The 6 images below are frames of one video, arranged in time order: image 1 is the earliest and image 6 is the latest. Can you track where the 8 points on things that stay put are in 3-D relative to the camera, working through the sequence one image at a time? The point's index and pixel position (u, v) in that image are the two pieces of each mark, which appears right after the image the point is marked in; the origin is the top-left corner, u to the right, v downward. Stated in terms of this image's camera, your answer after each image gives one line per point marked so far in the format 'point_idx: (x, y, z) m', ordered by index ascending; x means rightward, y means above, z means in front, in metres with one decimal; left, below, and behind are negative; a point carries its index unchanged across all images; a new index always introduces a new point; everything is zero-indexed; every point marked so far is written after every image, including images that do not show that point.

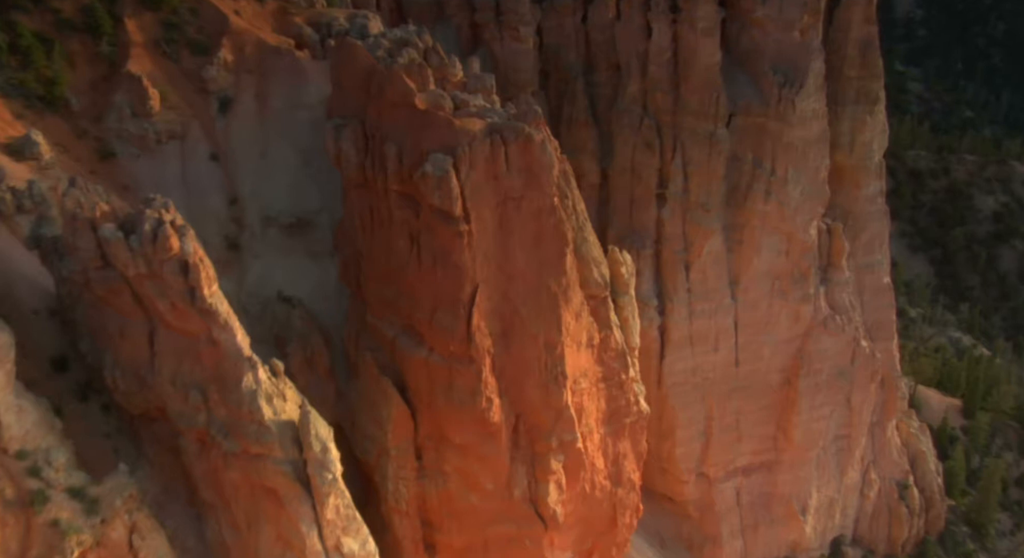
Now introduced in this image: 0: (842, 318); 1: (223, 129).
0: (+5.4, -0.6, +16.5) m
1: (-3.4, +1.8, +11.5) m
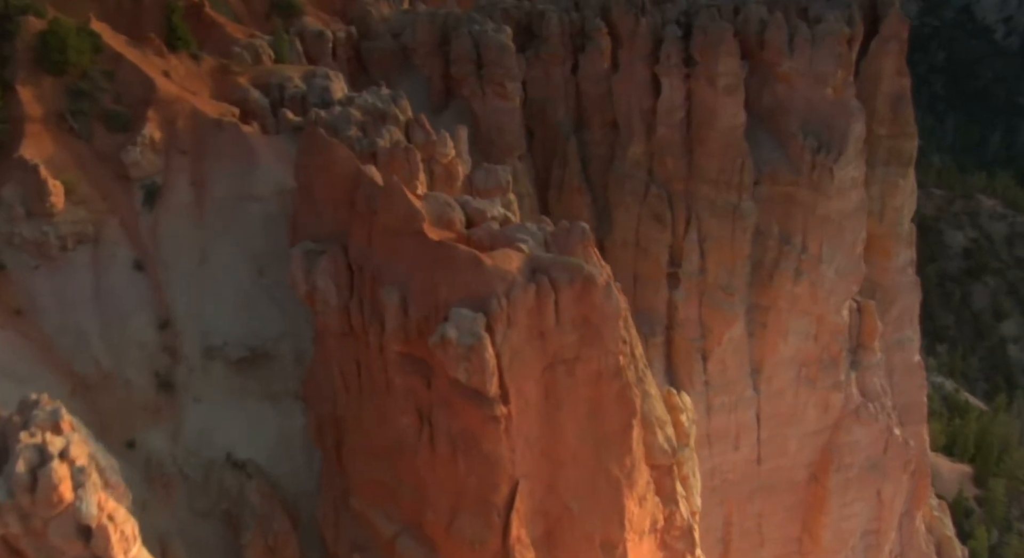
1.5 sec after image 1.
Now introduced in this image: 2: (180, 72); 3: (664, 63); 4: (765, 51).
0: (+5.3, -1.8, +14.4) m
1: (-3.3, +0.5, +9.0) m
2: (-3.5, +2.2, +10.5) m
3: (+1.9, +2.8, +12.7) m
4: (+3.2, +2.9, +12.7) m
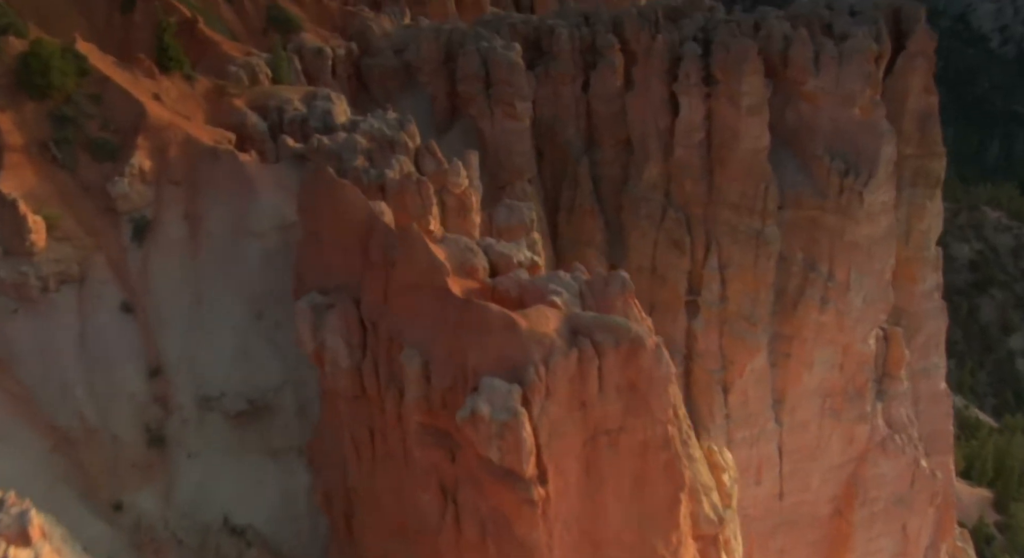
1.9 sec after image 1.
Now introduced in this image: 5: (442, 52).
0: (+5.4, -2.2, +13.8) m
1: (-3.1, +0.1, +8.3) m
2: (-3.3, +1.8, +9.8) m
3: (+2.1, +2.4, +12.1) m
4: (+3.4, +2.6, +12.1) m
5: (-1.0, +3.2, +14.0) m
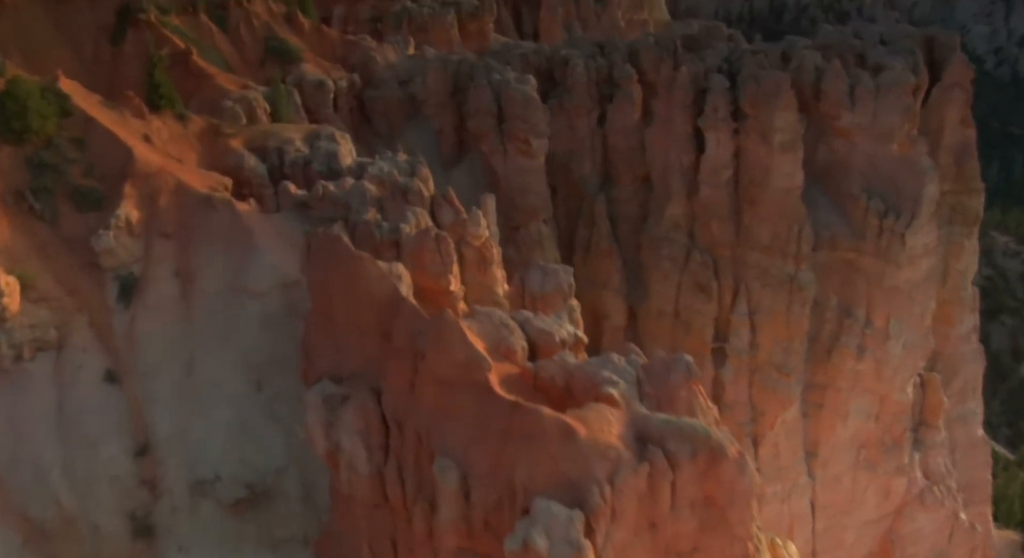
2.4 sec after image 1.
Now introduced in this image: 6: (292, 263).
0: (+5.6, -2.8, +13.0) m
1: (-2.9, -0.4, +7.5) m
2: (-3.2, +1.3, +9.0) m
3: (+2.2, +1.9, +11.4) m
4: (+3.5, +2.0, +11.4) m
5: (-0.8, +2.6, +13.2) m
6: (-1.7, +0.1, +7.7) m
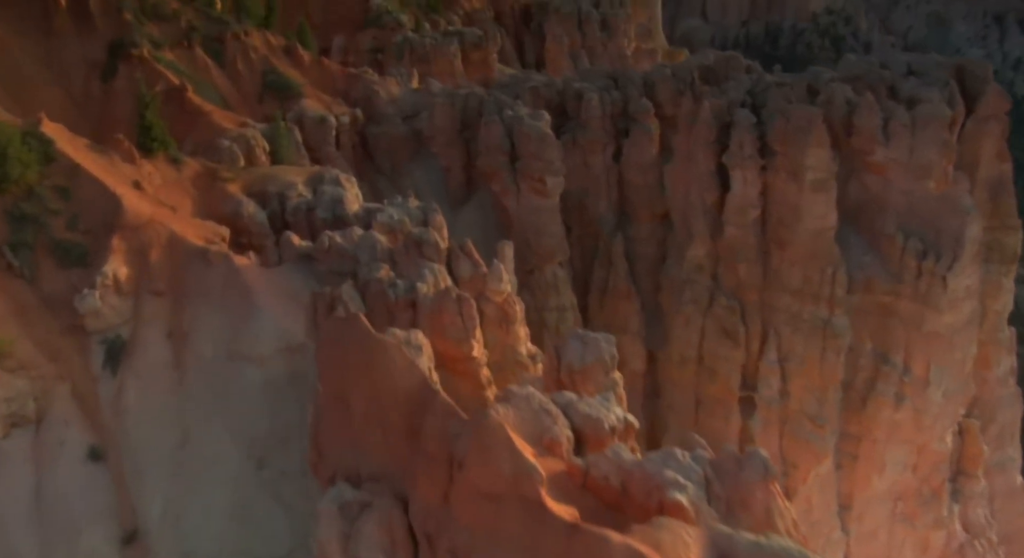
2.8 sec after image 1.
0: (+5.8, -3.3, +12.2) m
1: (-2.7, -0.8, +6.8) m
2: (-3.0, +0.8, +8.4) m
3: (+2.4, +1.4, +10.7) m
4: (+3.7, +1.5, +10.8) m
5: (-0.7, +2.0, +12.6) m
6: (-1.5, -0.3, +7.0) m
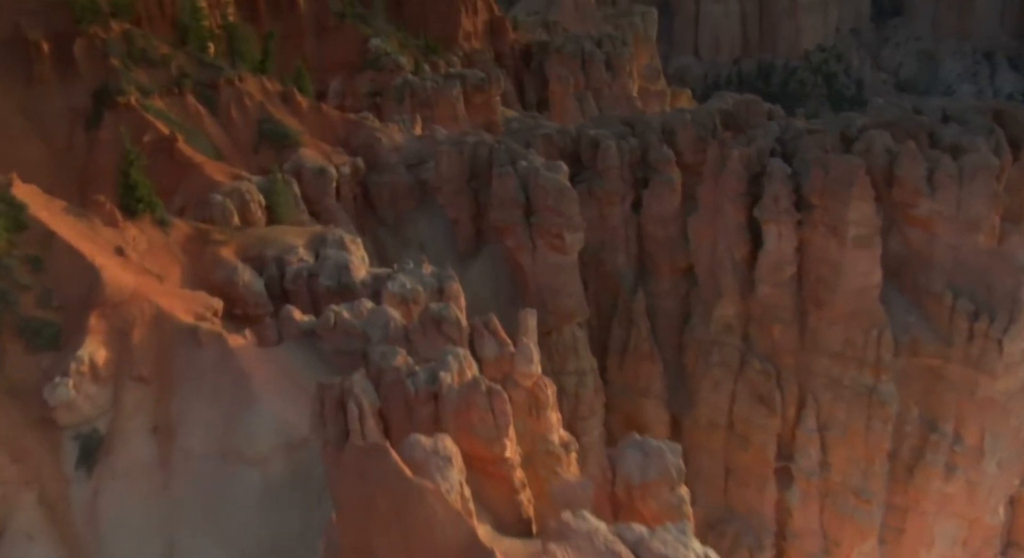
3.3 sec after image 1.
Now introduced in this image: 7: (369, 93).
0: (+6.0, -3.9, +11.3) m
1: (-2.5, -1.3, +5.9) m
2: (-2.8, +0.2, +7.5) m
3: (+2.6, +0.7, +9.9) m
4: (+3.8, +0.9, +10.0) m
5: (-0.5, +1.3, +11.8) m
6: (-1.3, -0.8, +6.1) m
7: (-2.3, +2.9, +15.8) m
